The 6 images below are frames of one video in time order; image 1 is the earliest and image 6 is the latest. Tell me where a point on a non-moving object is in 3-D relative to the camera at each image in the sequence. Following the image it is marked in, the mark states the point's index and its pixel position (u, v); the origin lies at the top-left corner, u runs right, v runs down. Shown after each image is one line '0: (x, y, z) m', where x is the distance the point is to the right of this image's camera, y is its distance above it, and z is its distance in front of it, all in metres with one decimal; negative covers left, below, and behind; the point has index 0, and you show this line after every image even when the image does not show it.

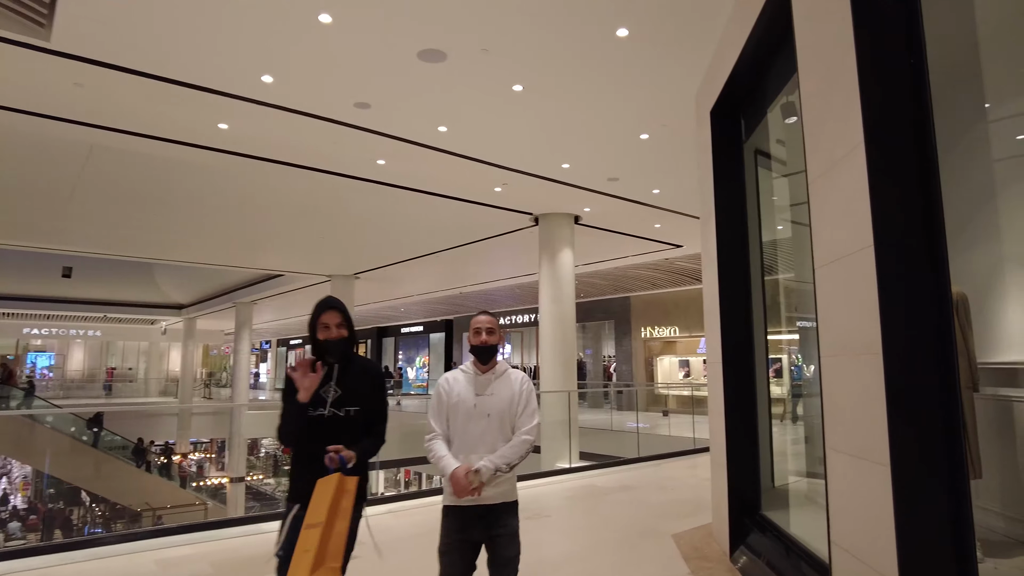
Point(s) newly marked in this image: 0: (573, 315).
0: (+0.7, -0.3, +7.6) m
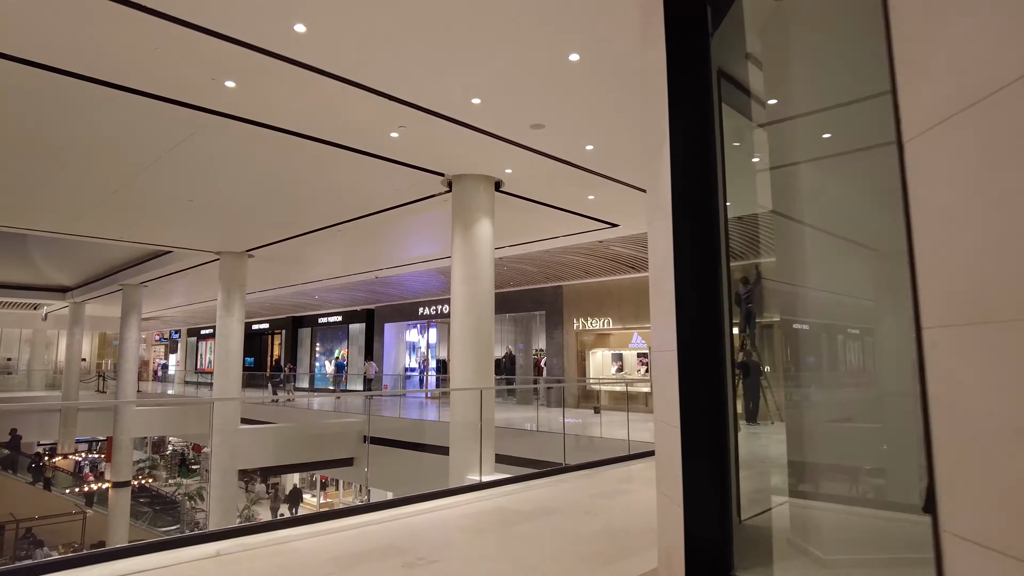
0: (-0.2, -0.1, +6.4) m
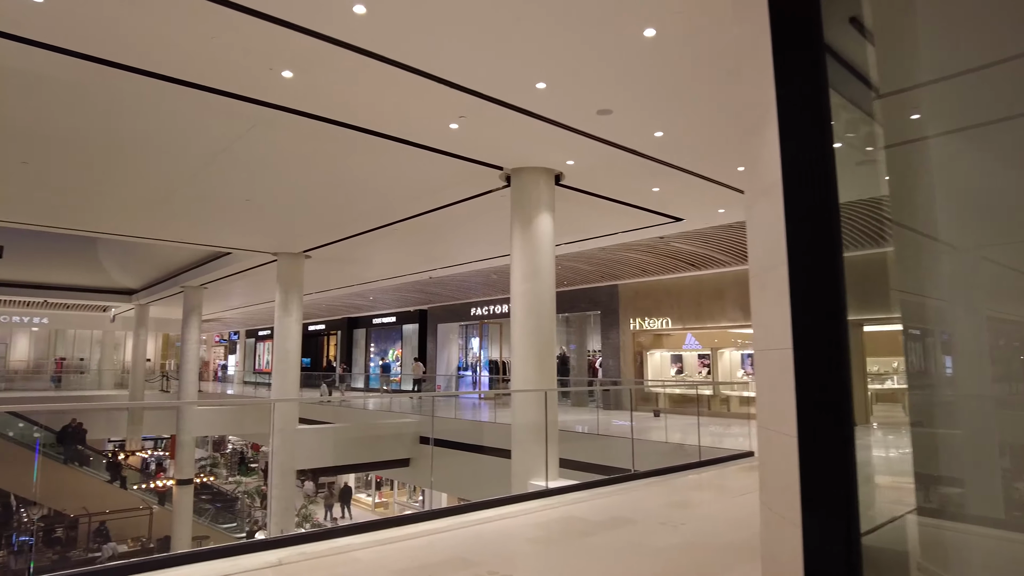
0: (+0.4, -0.1, +6.1) m
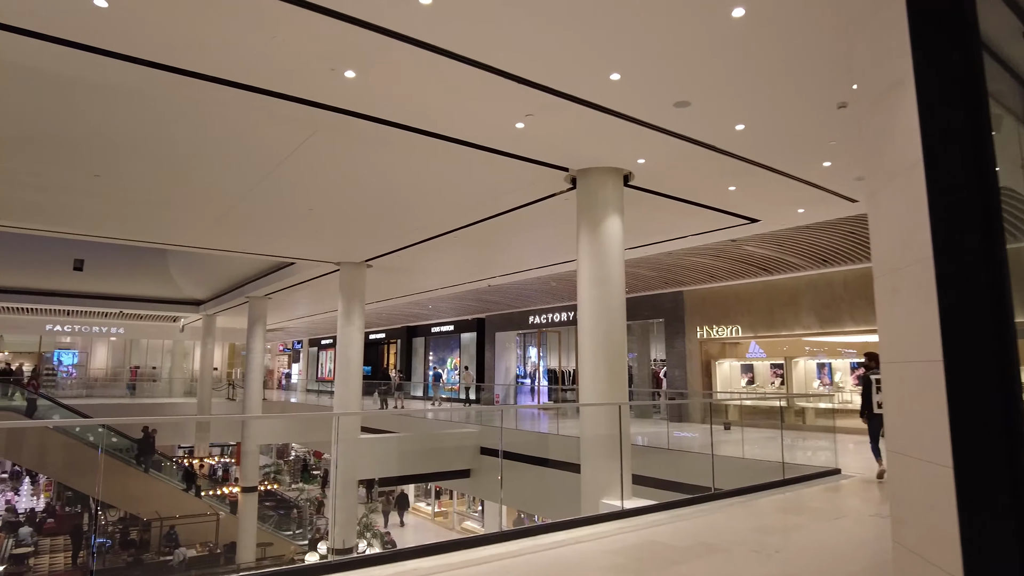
0: (+1.0, -0.1, +5.8) m
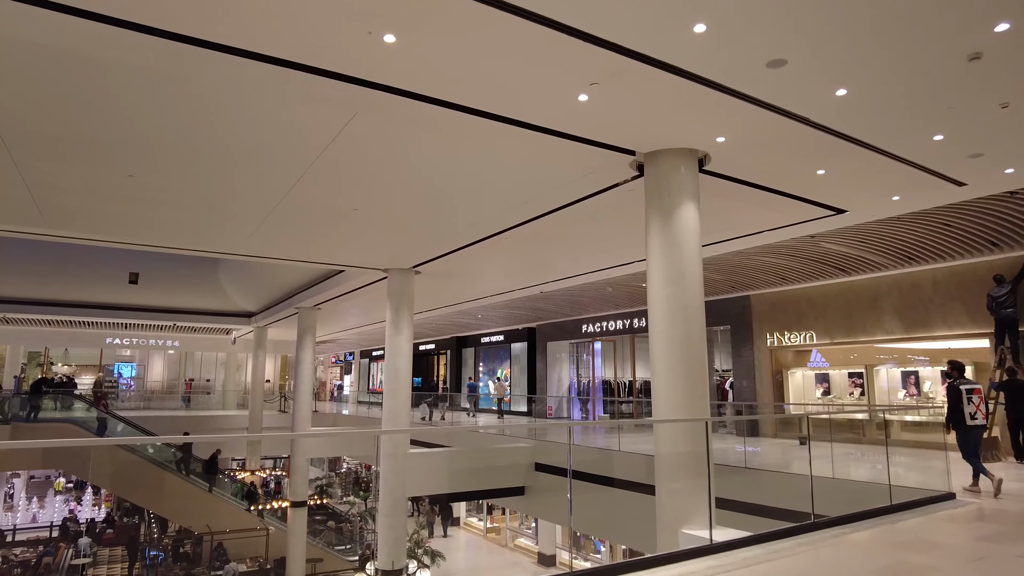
0: (+1.4, -0.1, +5.1) m
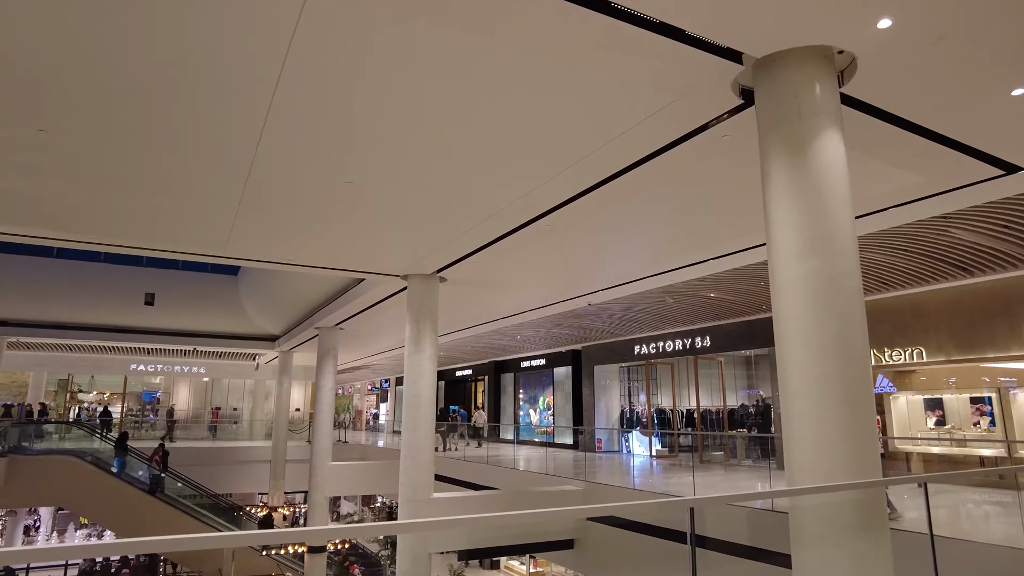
0: (+1.7, 0.0, +3.3) m
